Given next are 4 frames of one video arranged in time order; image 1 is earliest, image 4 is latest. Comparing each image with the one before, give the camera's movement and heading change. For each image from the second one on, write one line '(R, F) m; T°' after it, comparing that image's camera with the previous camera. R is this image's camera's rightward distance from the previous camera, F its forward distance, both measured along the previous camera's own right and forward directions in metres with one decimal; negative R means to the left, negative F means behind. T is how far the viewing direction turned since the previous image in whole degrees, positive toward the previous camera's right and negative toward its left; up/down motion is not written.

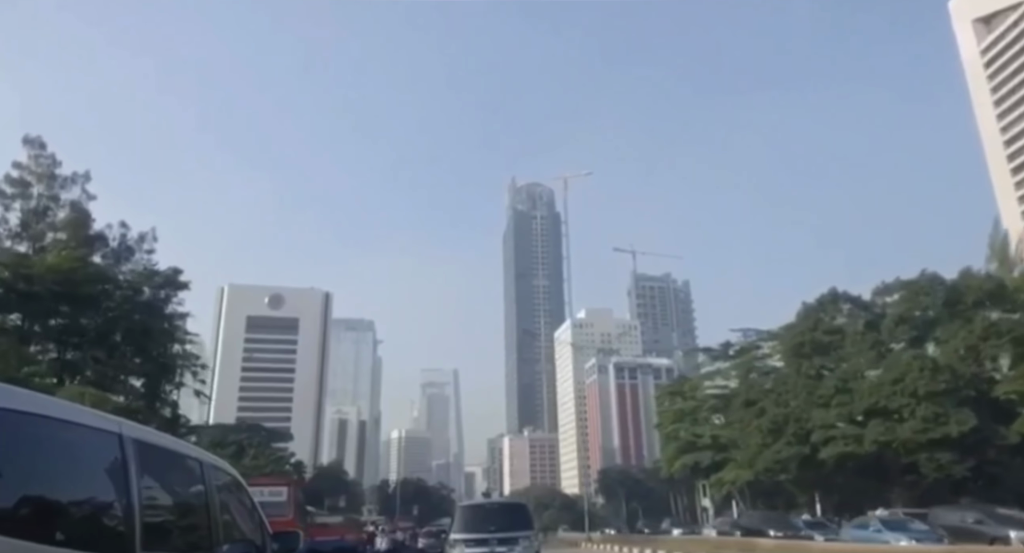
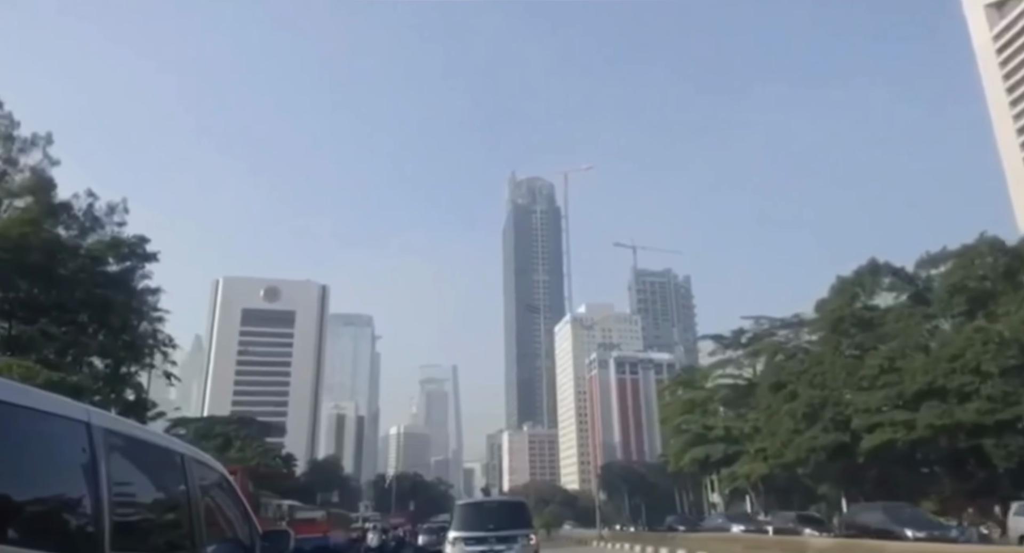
(0.0, +0.7) m; 0°
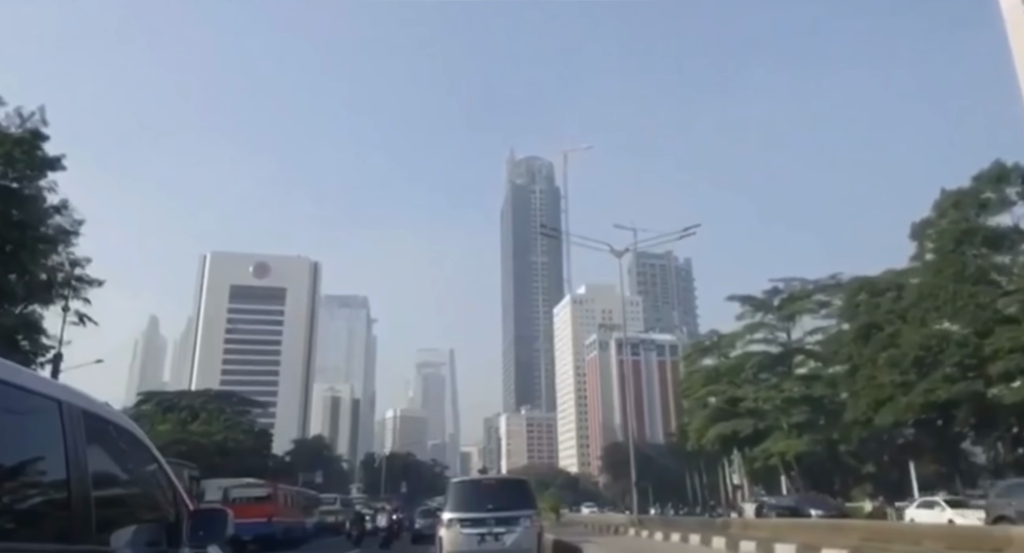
(-0.1, +1.5) m; 0°
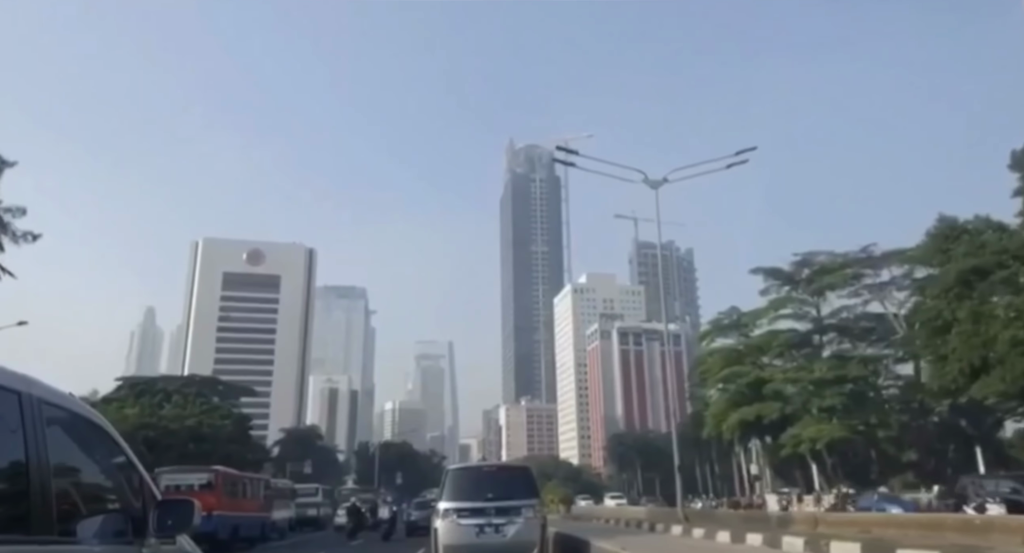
(-0.1, +1.0) m; 0°
